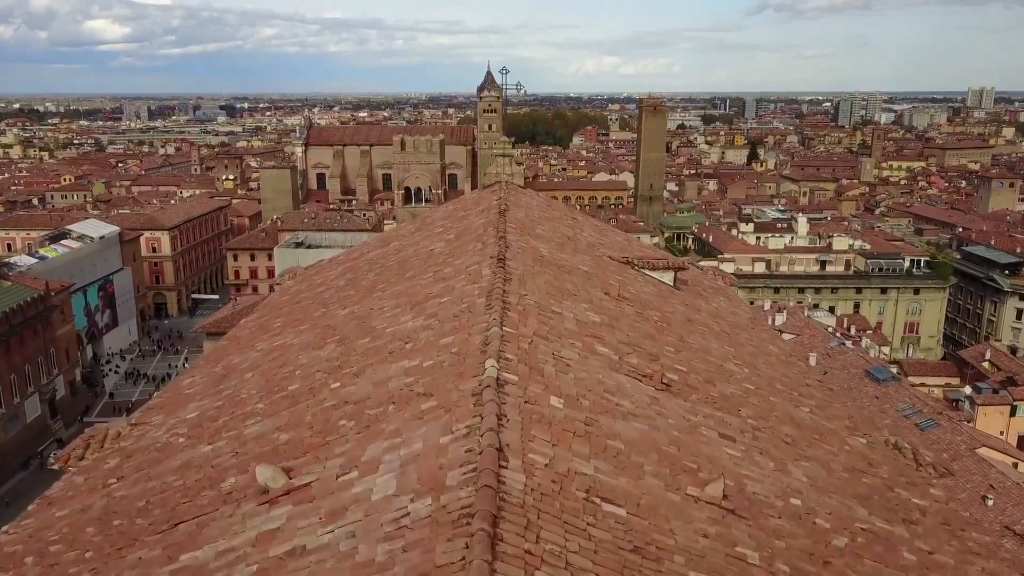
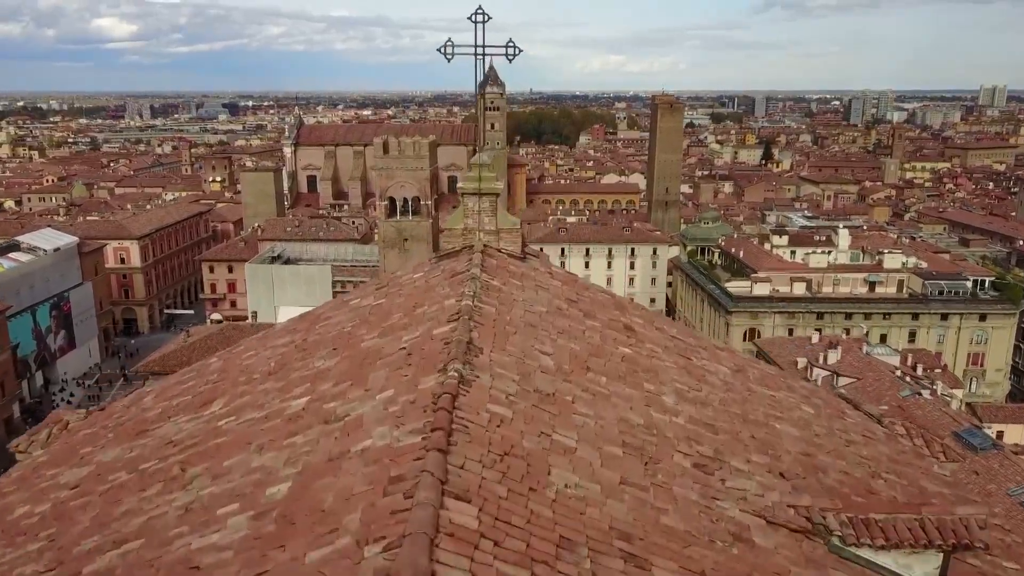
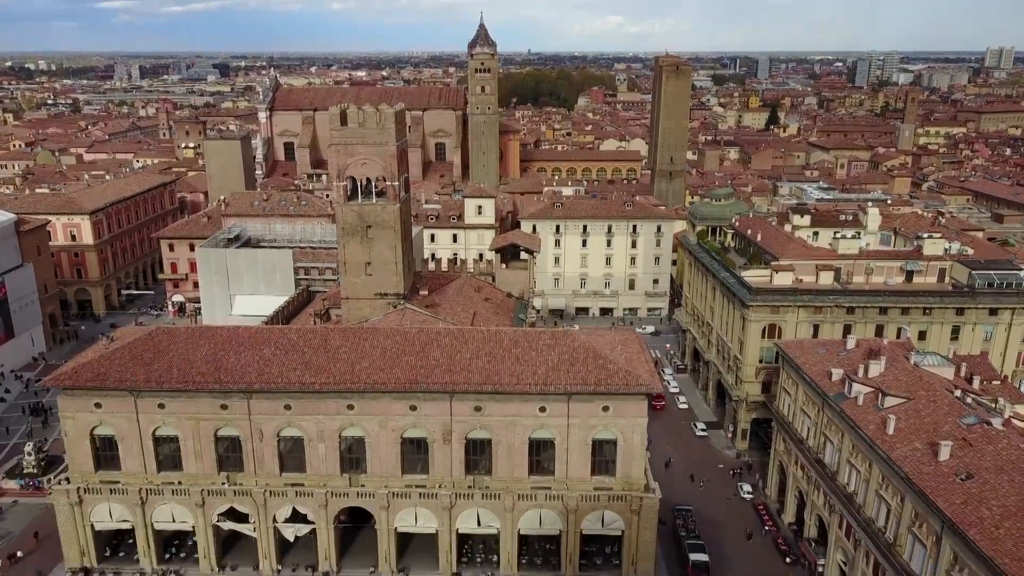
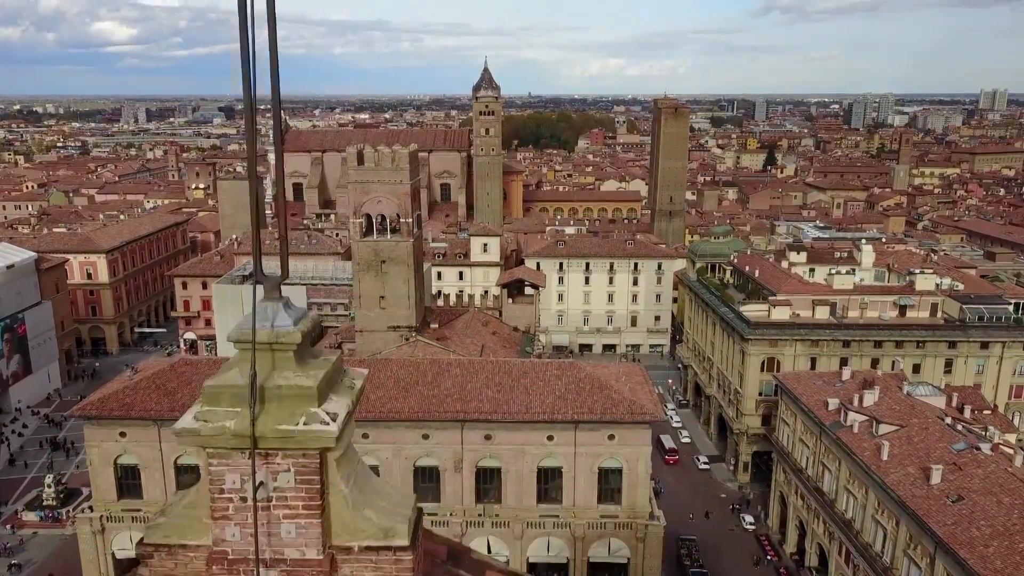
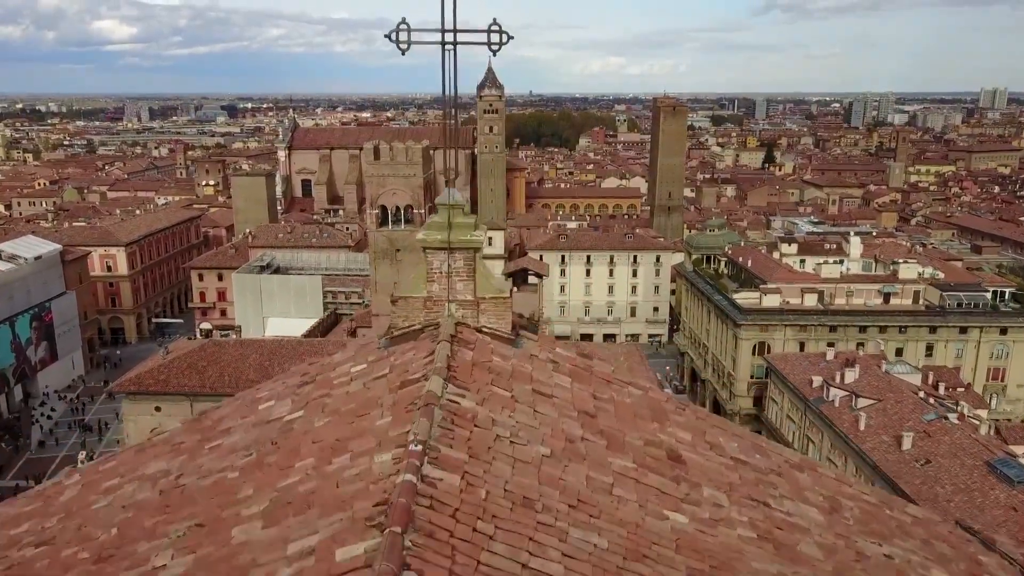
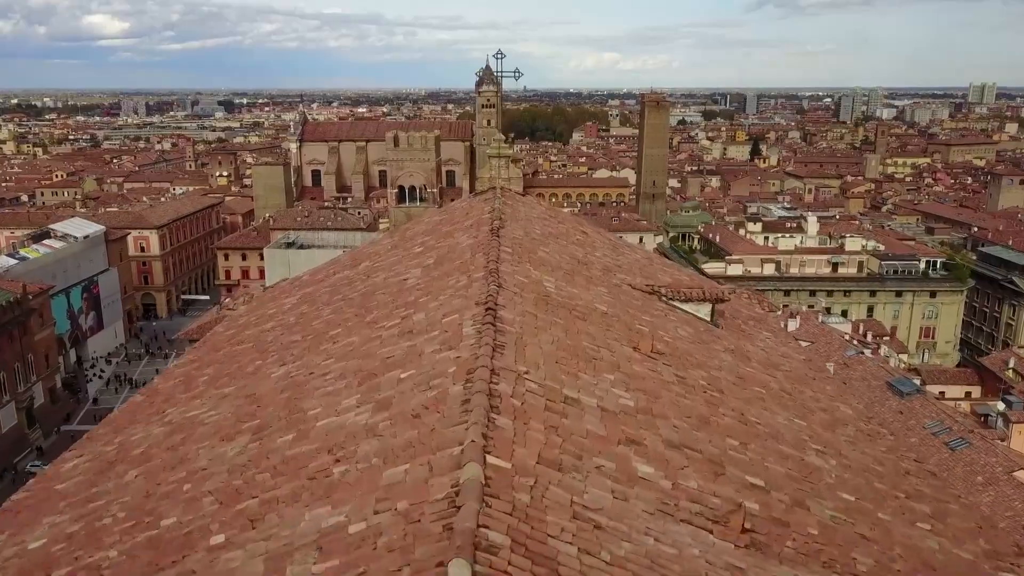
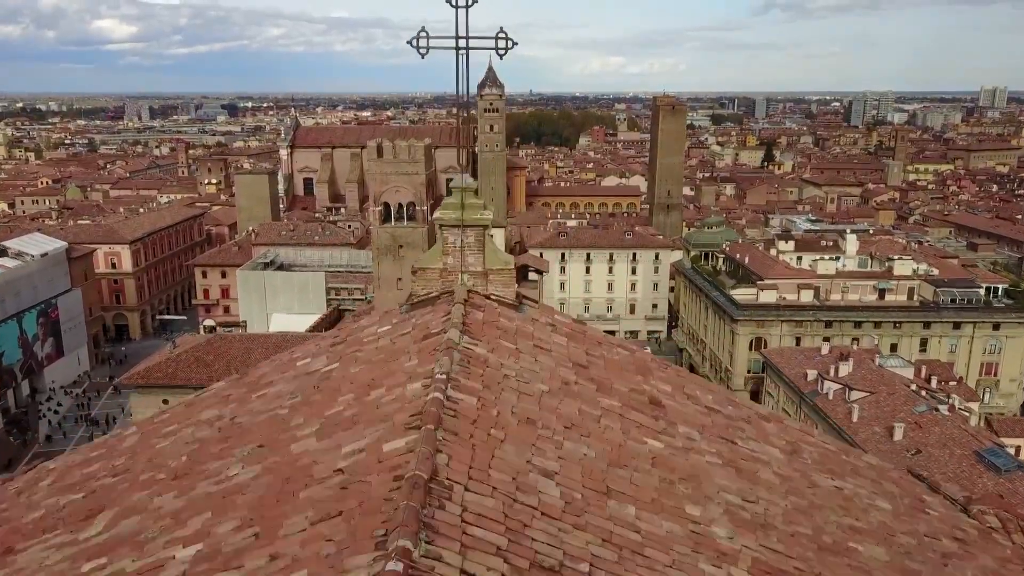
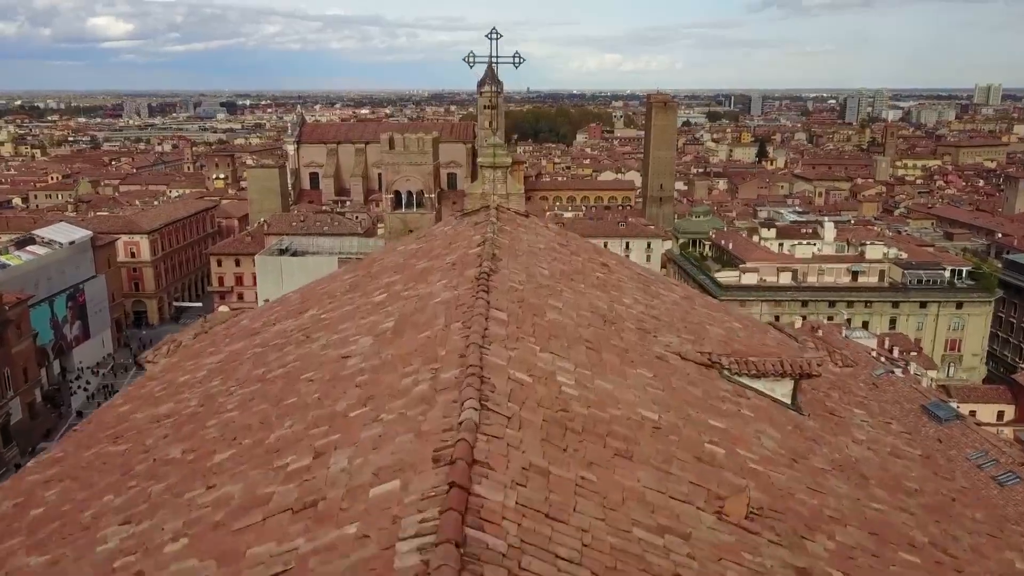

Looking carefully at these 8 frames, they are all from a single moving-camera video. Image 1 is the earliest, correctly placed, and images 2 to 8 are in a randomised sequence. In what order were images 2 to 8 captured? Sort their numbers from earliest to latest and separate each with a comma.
6, 8, 2, 7, 5, 4, 3
